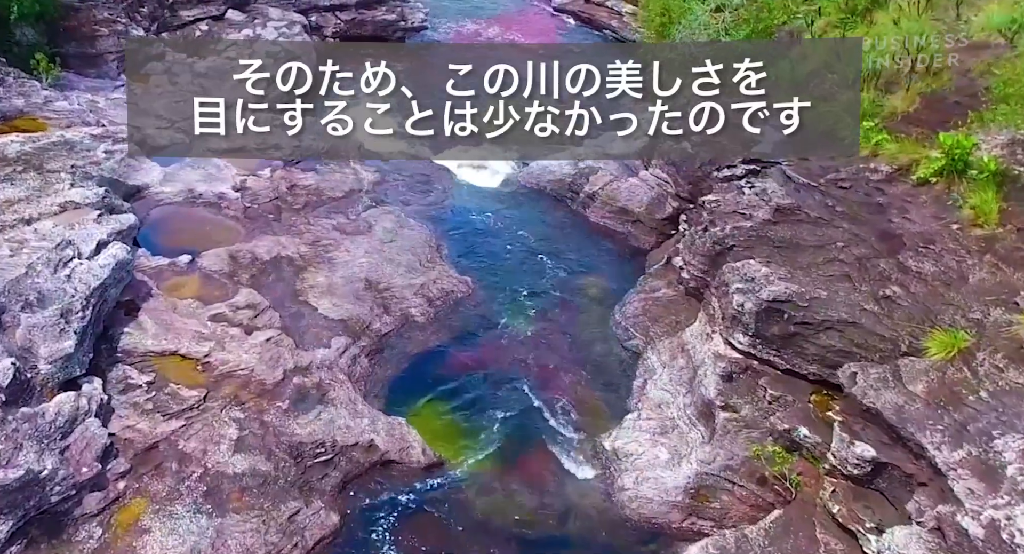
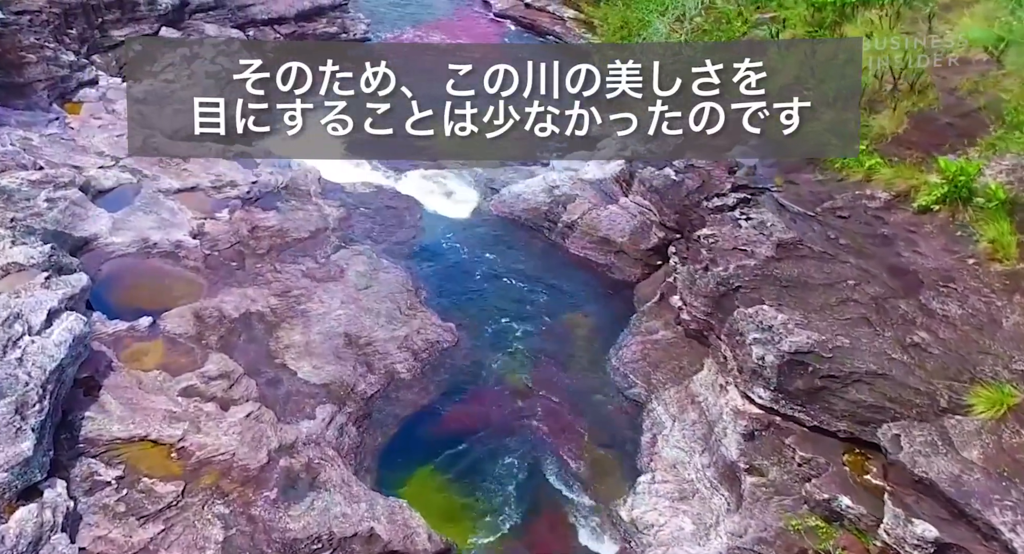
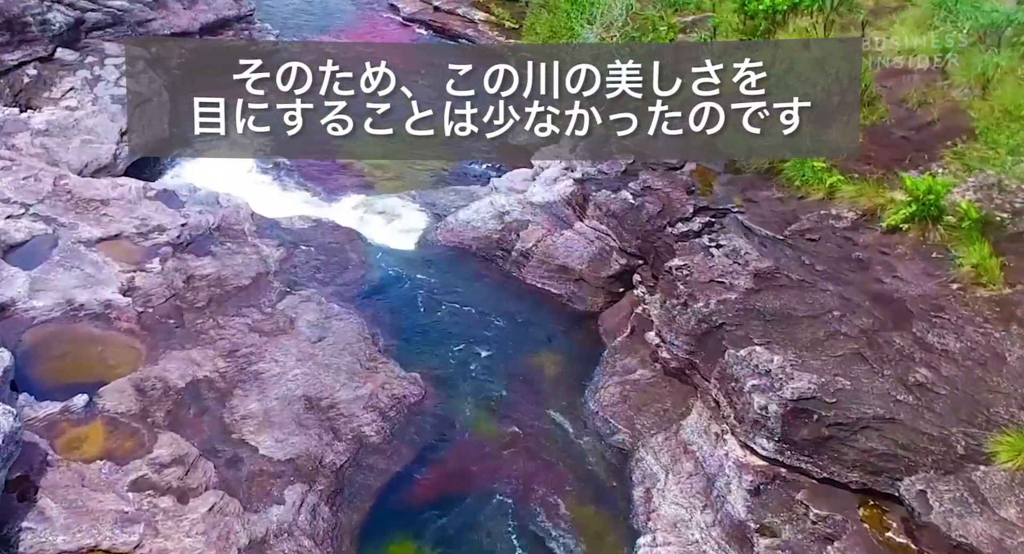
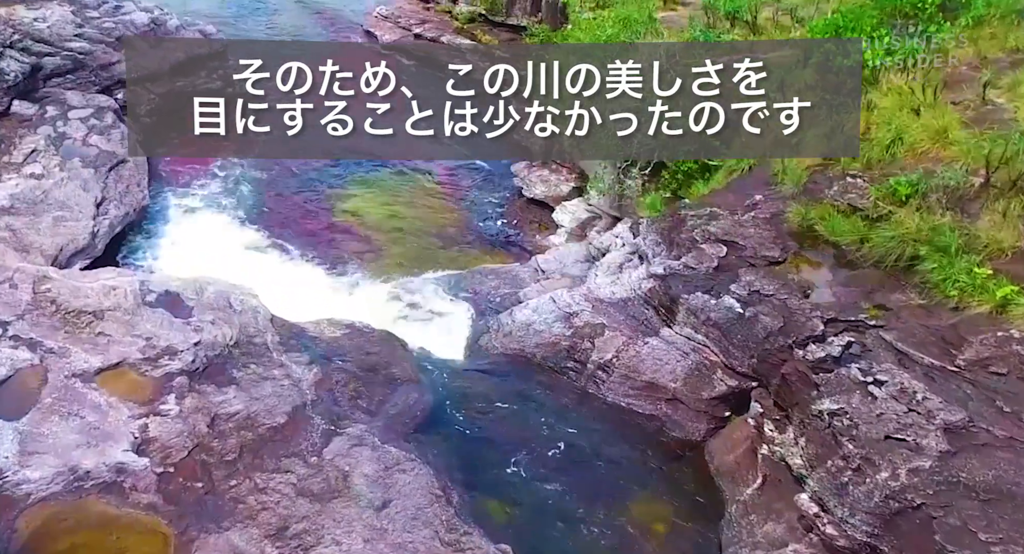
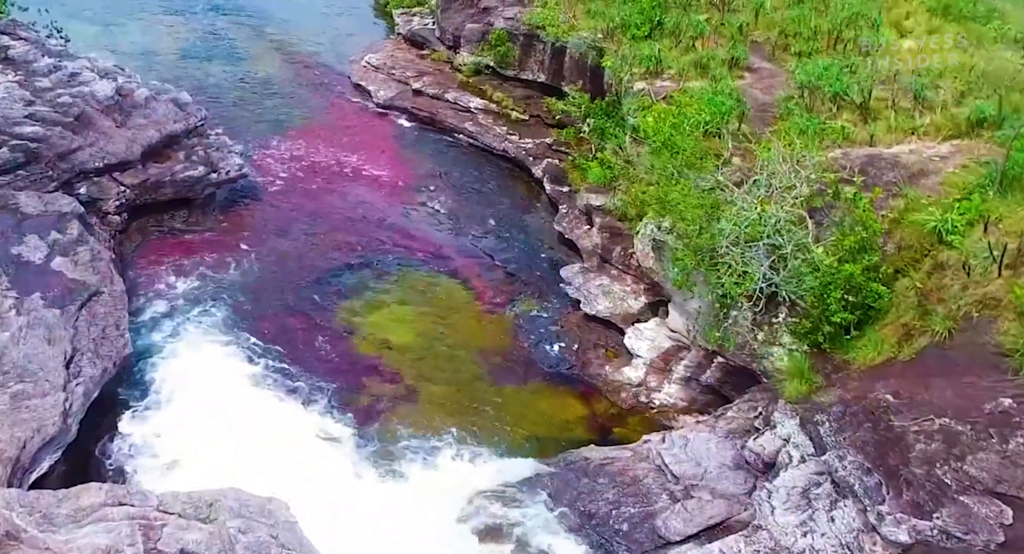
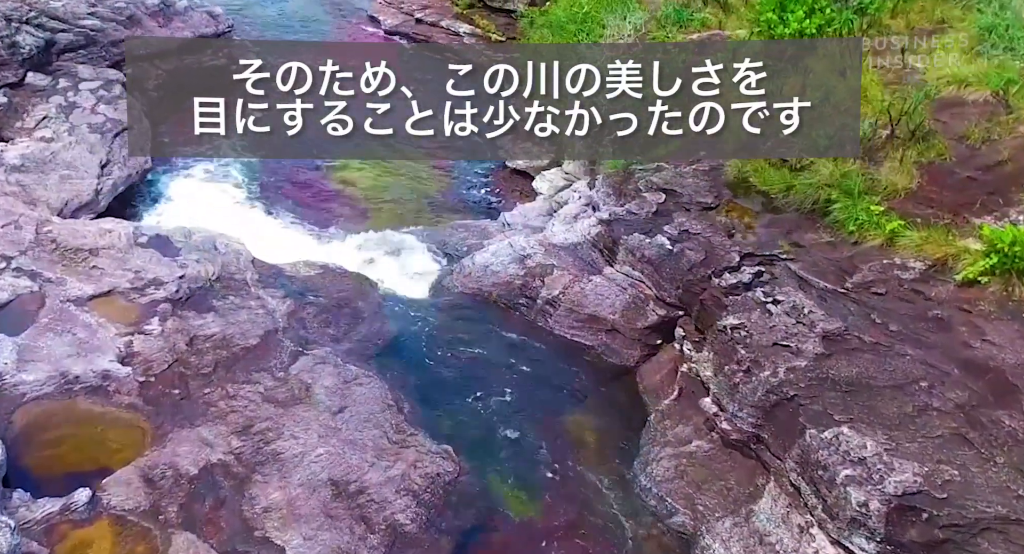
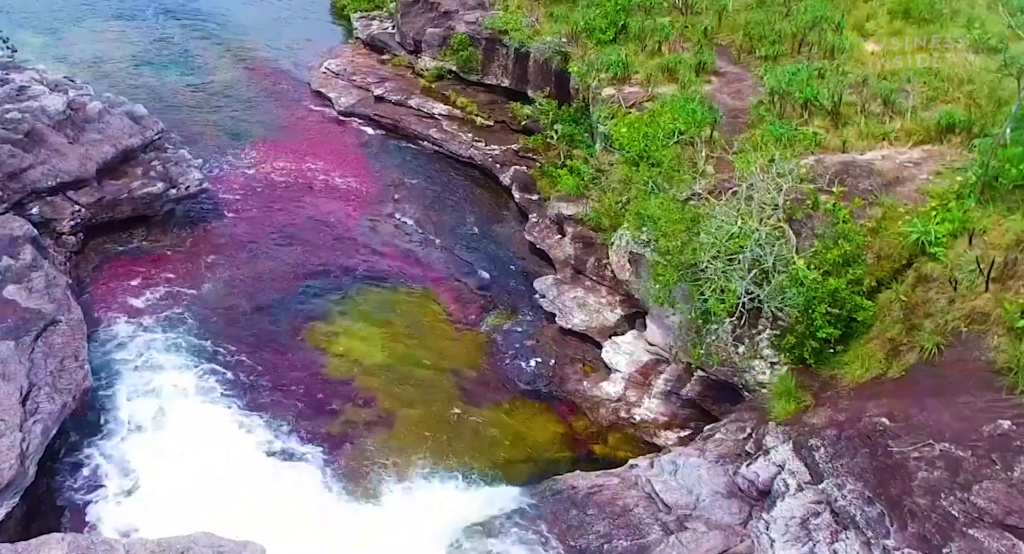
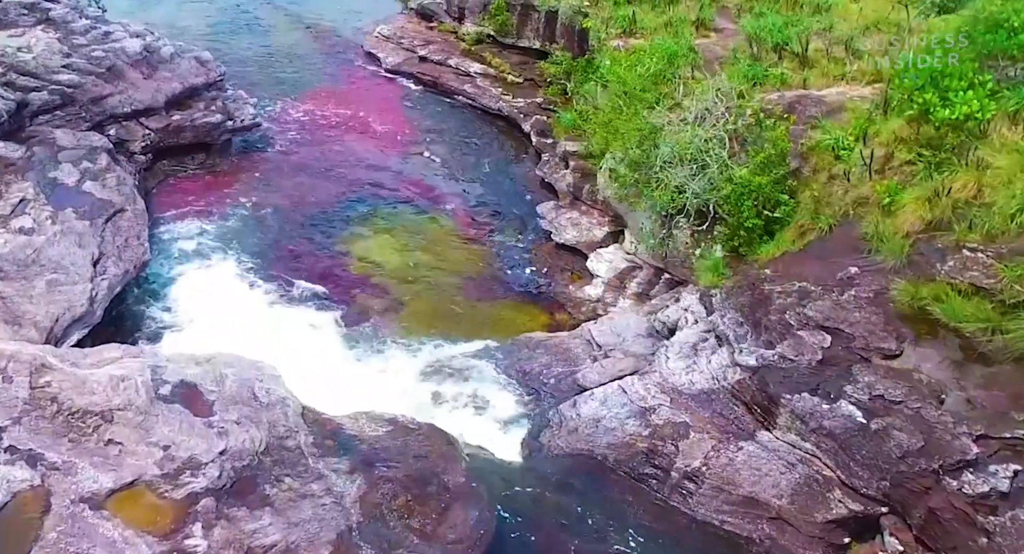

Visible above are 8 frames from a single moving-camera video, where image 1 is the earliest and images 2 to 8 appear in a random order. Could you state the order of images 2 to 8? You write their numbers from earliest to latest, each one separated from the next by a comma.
2, 3, 6, 4, 8, 5, 7
